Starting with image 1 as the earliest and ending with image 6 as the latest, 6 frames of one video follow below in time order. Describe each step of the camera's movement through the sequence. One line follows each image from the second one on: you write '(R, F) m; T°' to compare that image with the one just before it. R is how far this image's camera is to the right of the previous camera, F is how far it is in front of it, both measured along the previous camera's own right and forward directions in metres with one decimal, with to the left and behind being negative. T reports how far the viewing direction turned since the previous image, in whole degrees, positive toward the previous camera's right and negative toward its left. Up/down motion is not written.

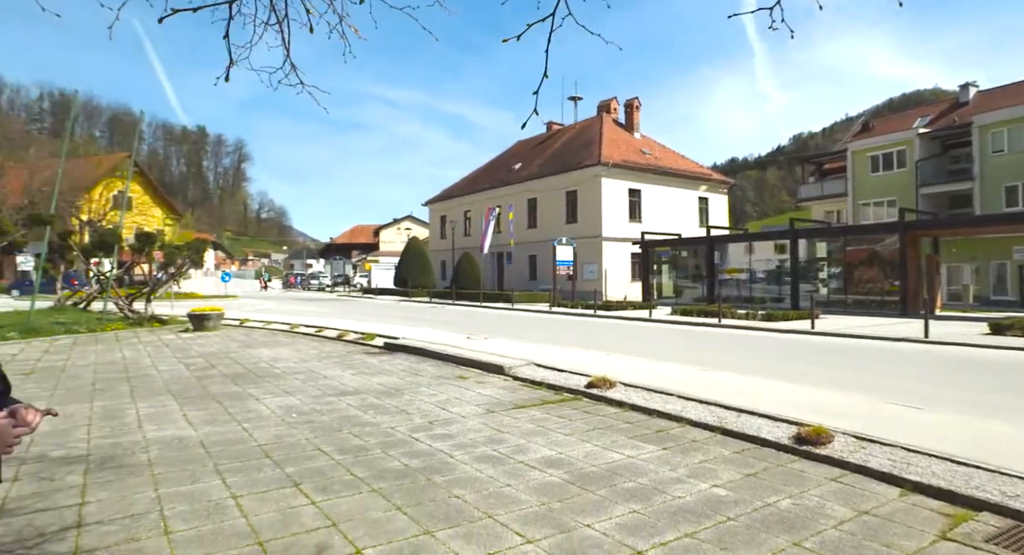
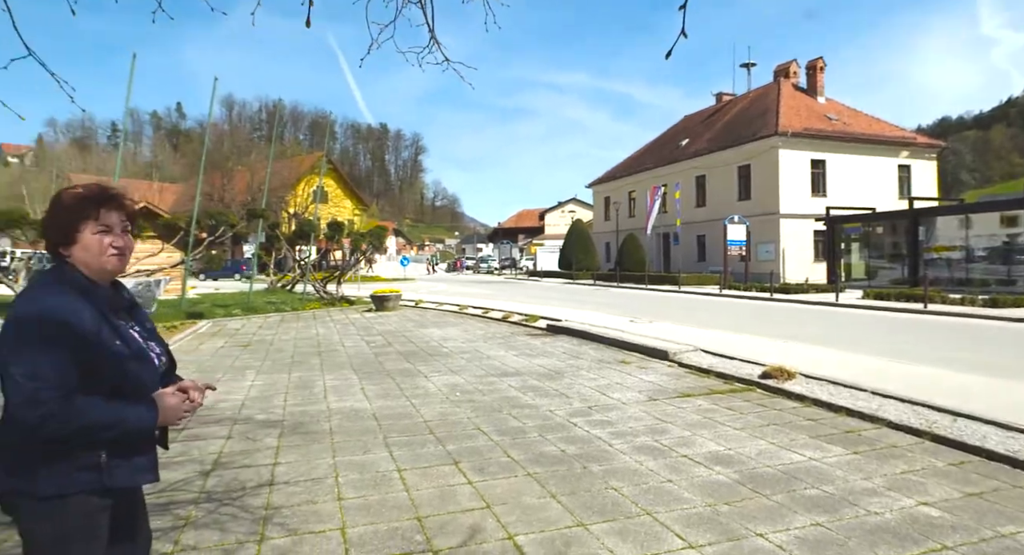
(0.0, +0.2) m; -15°
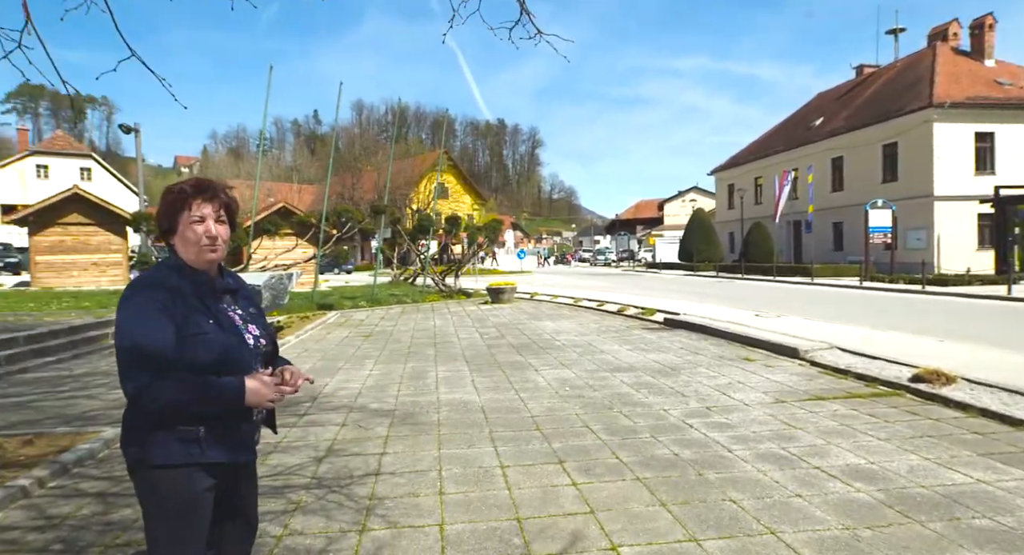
(+0.1, +0.2) m; -11°
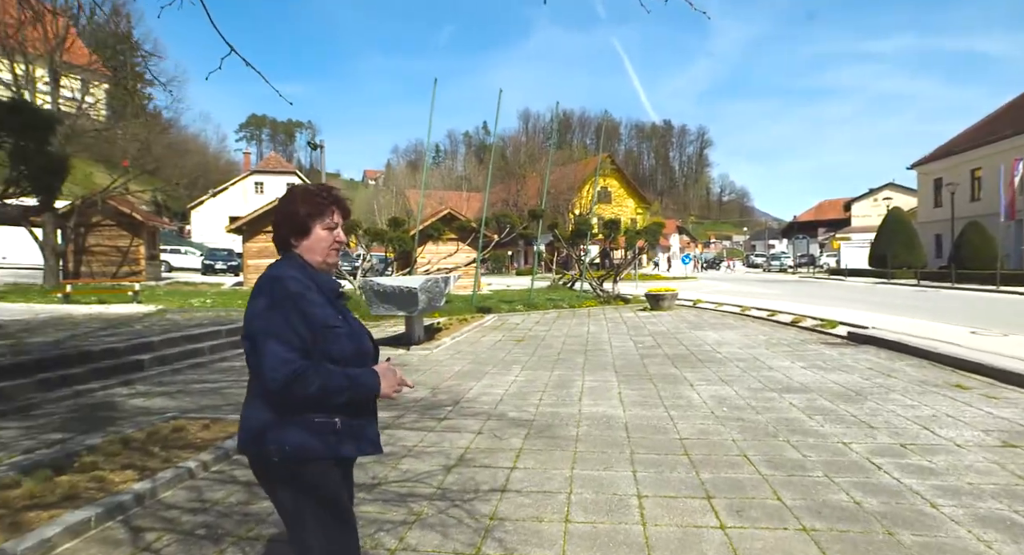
(+0.2, +0.4) m; -15°
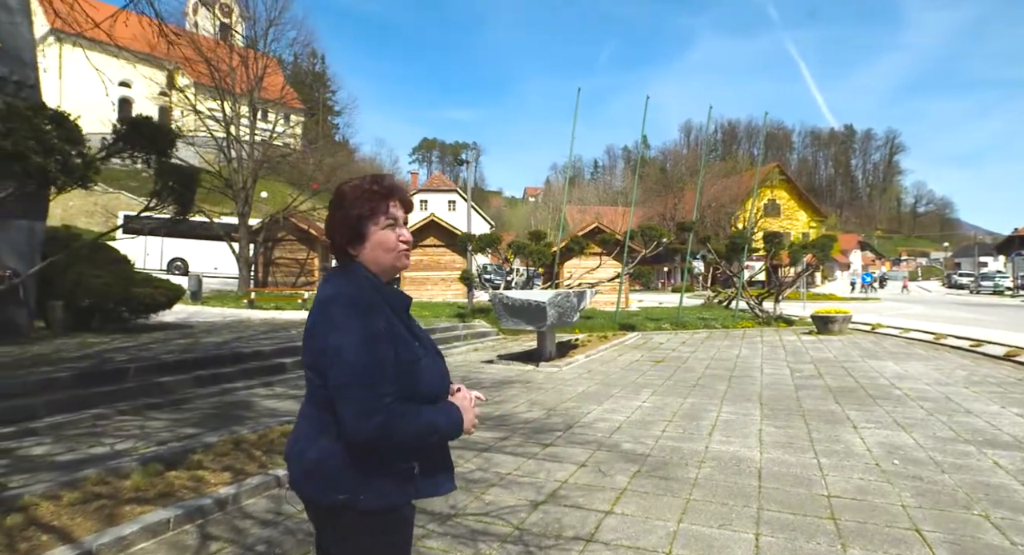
(+0.4, +0.6) m; -15°
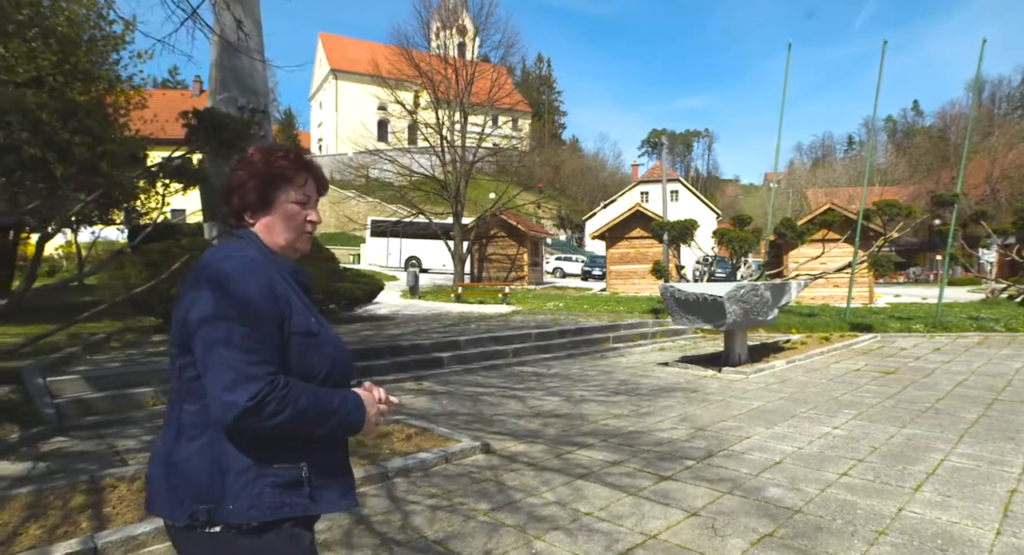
(+0.9, +1.3) m; -22°
